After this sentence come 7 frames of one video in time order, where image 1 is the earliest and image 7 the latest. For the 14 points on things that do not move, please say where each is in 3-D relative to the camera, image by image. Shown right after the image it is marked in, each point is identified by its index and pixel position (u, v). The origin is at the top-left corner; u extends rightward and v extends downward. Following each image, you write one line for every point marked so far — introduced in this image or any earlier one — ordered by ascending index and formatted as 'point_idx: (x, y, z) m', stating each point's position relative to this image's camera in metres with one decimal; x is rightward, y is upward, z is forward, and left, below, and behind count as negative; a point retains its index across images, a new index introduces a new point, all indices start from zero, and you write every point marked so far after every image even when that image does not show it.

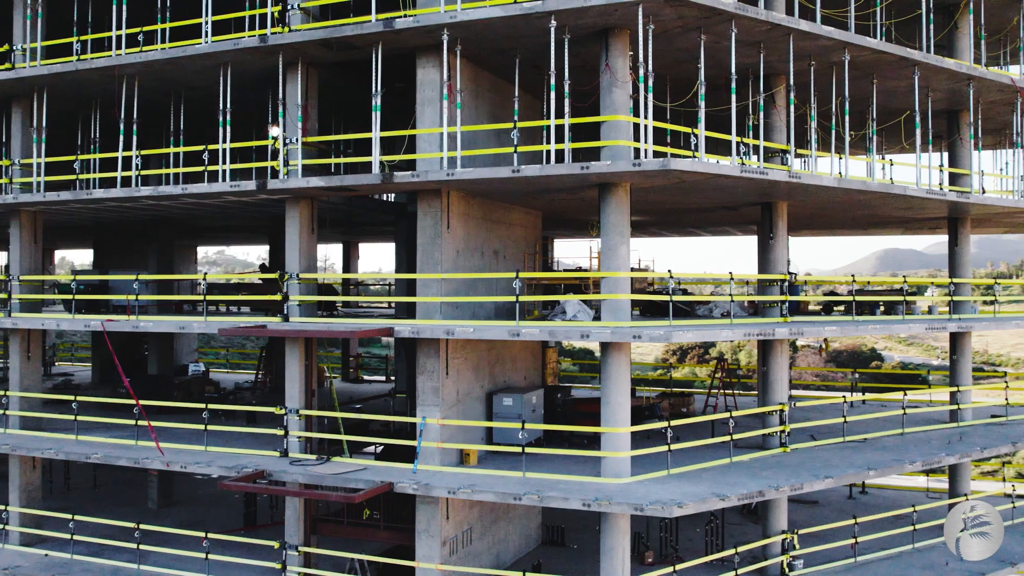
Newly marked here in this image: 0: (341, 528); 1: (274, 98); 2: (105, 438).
0: (-3.5, -4.9, +14.9) m
1: (-5.6, +4.4, +16.7) m
2: (-9.3, -3.3, +16.3) m
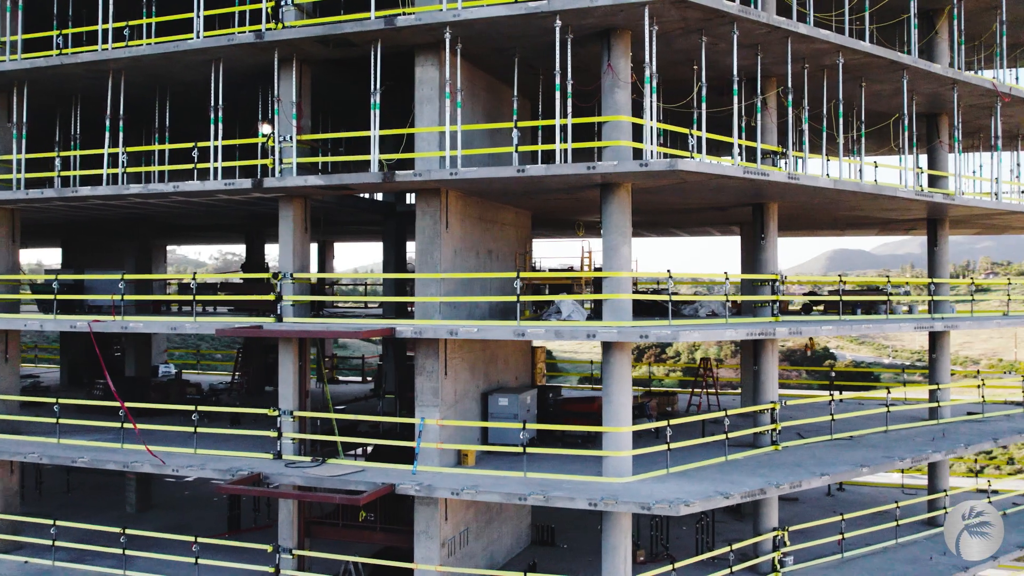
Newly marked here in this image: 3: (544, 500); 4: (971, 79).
0: (-3.6, -4.9, +14.7) m
1: (-5.7, +4.4, +16.4) m
2: (-9.4, -3.3, +15.9) m
3: (+0.6, -3.4, +11.7) m
4: (+11.3, +5.1, +17.8) m
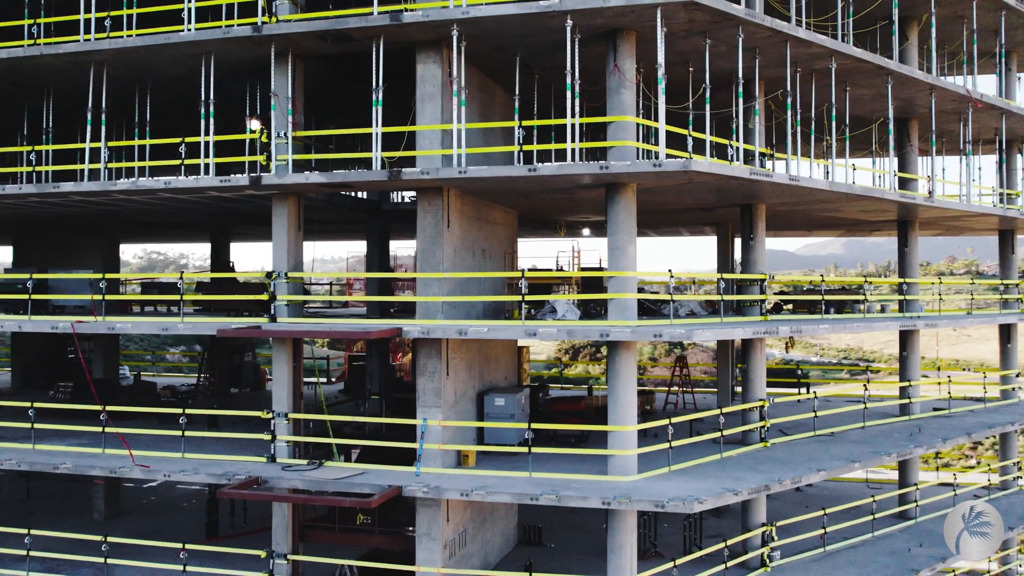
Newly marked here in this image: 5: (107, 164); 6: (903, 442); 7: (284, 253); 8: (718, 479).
0: (-3.6, -4.9, +14.4) m
1: (-5.8, +4.4, +16.0) m
2: (-9.4, -3.3, +15.3) m
3: (+0.7, -3.4, +11.7) m
4: (+11.0, +5.1, +18.4) m
5: (-8.4, +2.5, +15.0) m
6: (+10.0, -4.0, +18.6) m
7: (-4.6, +0.7, +14.6) m
8: (+3.7, -3.4, +13.1) m
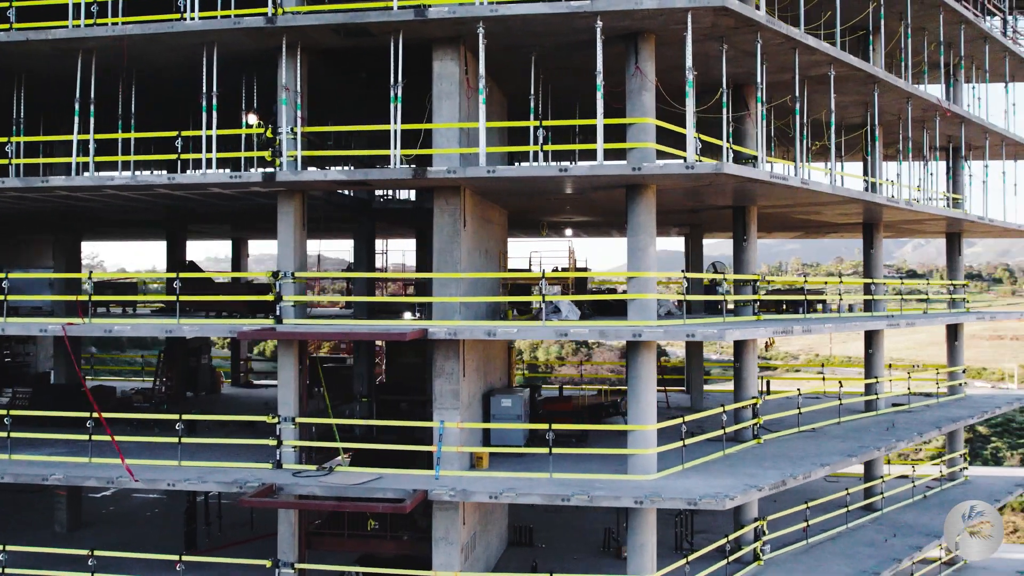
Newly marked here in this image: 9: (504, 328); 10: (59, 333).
0: (-3.3, -4.9, +14.0) m
1: (-5.6, +4.4, +15.4) m
2: (-9.2, -3.3, +14.3) m
3: (+1.2, -3.4, +11.7) m
4: (+10.9, +5.1, +19.3) m
5: (-8.1, +2.5, +14.2) m
6: (+9.9, -4.0, +19.4) m
7: (-4.3, +0.7, +14.1) m
8: (+4.1, -3.4, +13.3) m
9: (-0.1, -0.7, +12.1) m
10: (-8.4, -0.8, +13.5) m
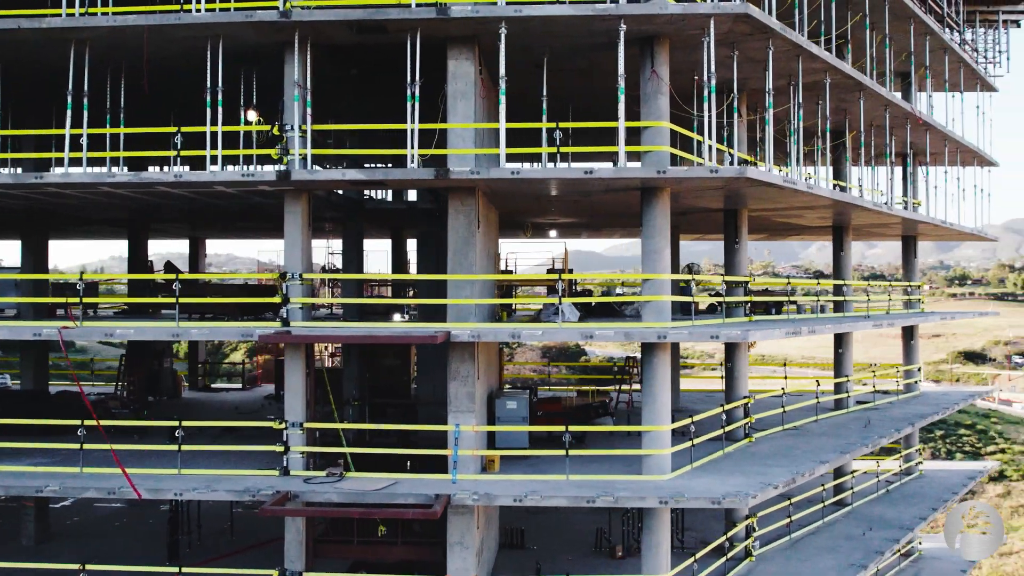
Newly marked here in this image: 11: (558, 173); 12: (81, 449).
0: (-3.0, -4.9, +13.7) m
1: (-5.5, +4.3, +15.0) m
2: (-8.9, -3.3, +13.6) m
3: (+1.6, -3.4, +11.7) m
4: (+10.7, +5.1, +20.1) m
5: (-7.9, +2.5, +13.6) m
6: (+9.7, -4.0, +20.1) m
7: (-4.1, +0.7, +13.7) m
8: (+4.4, -3.5, +13.6) m
9: (+0.2, -0.7, +12.1) m
10: (-8.1, -0.9, +12.8) m
11: (+0.7, +2.0, +12.4) m
12: (-7.9, -3.0, +13.4) m
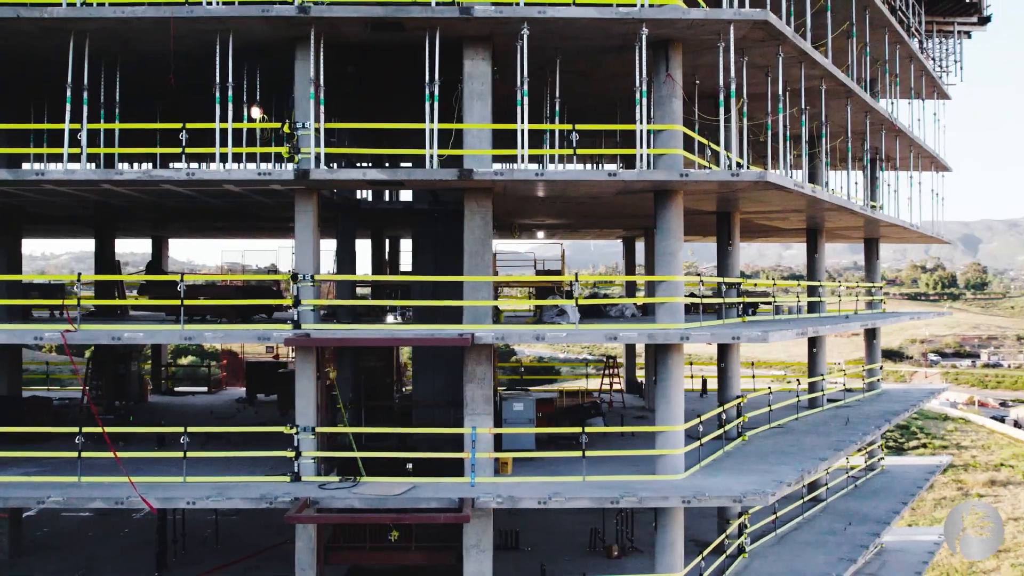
0: (-2.8, -4.9, +13.5) m
1: (-5.3, +4.3, +14.6) m
2: (-8.7, -3.4, +13.0) m
3: (+2.0, -3.5, +11.8) m
4: (+10.6, +5.0, +20.8) m
5: (-7.6, +2.5, +13.0) m
6: (+9.5, -4.1, +20.7) m
7: (-3.8, +0.6, +13.4) m
8: (+4.6, -3.5, +13.8) m
9: (+0.6, -0.7, +12.1) m
10: (-7.8, -0.9, +12.3) m
11: (+1.0, +1.9, +12.5) m
12: (-7.6, -3.0, +12.9) m
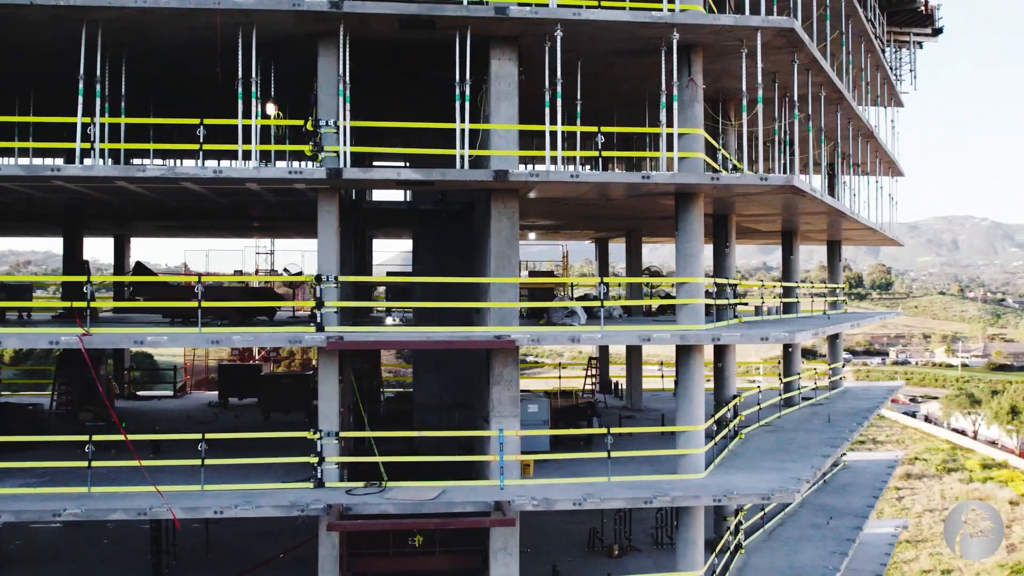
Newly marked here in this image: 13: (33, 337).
0: (-2.3, -5.0, +13.3) m
1: (-4.9, +4.3, +14.2) m
2: (-8.1, -3.4, +12.4) m
3: (+2.6, -3.5, +12.0) m
4: (+10.5, +5.0, +21.5) m
5: (-7.1, +2.4, +12.5) m
6: (+9.4, -4.1, +21.3) m
7: (-3.3, +0.6, +13.2) m
8: (+5.1, -3.5, +14.2) m
9: (+1.2, -0.8, +12.1) m
10: (-7.2, -0.9, +11.8) m
11: (+1.6, +1.9, +12.6) m
12: (-7.1, -3.0, +12.4) m
13: (-7.7, -0.8, +11.6) m
